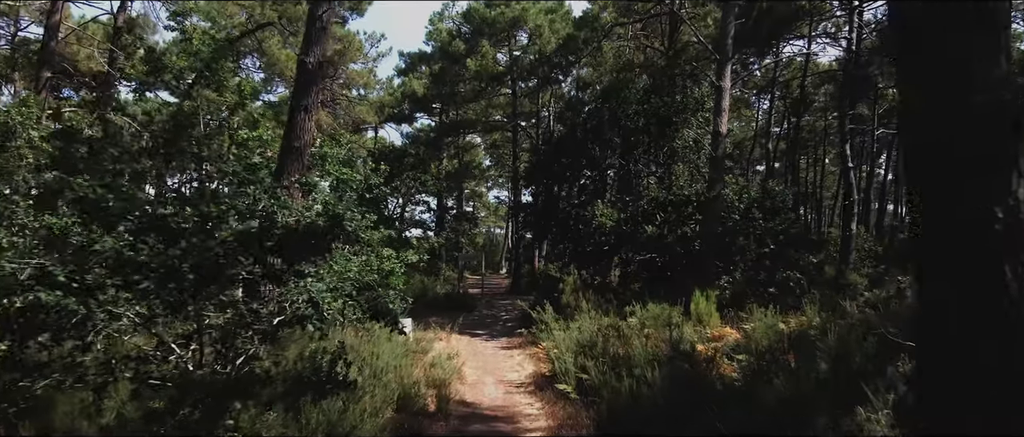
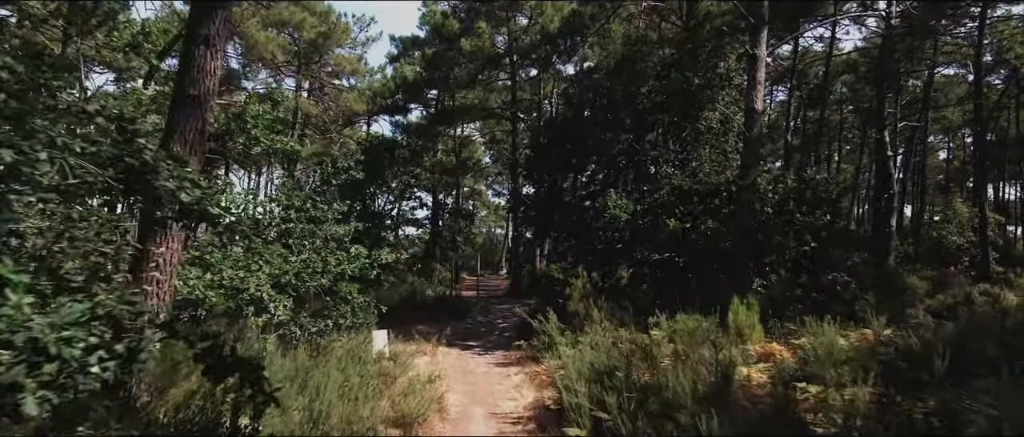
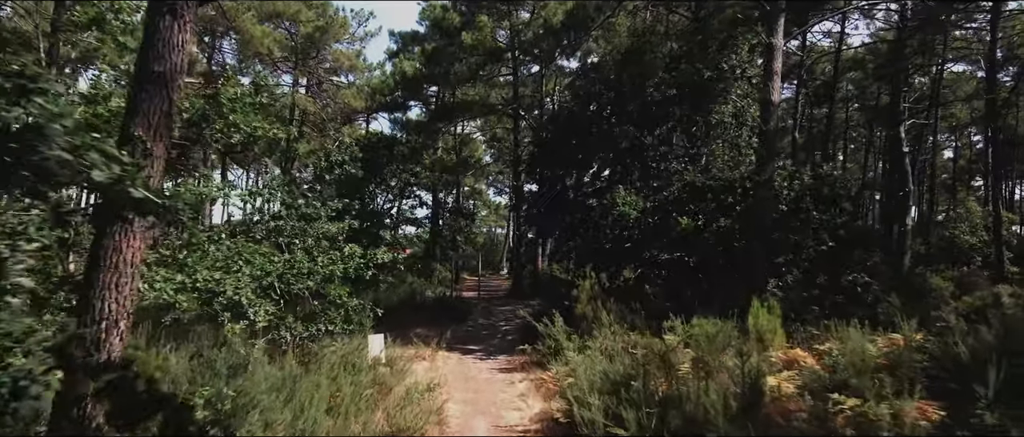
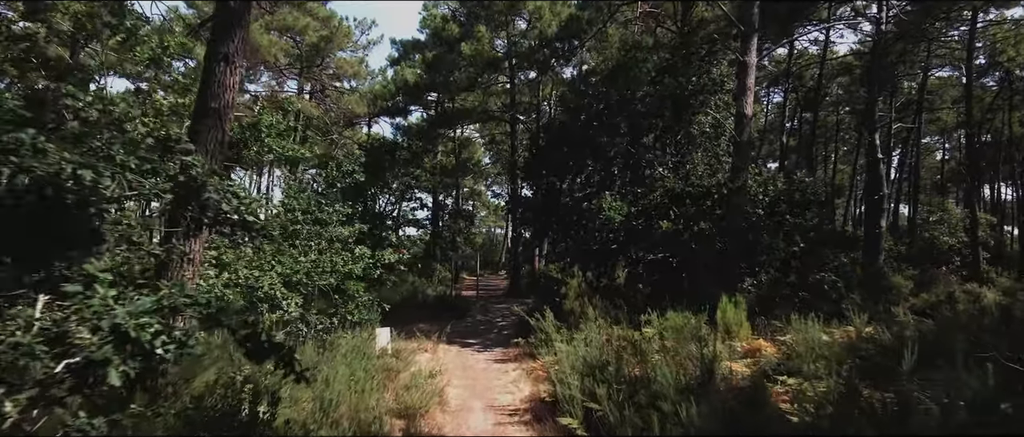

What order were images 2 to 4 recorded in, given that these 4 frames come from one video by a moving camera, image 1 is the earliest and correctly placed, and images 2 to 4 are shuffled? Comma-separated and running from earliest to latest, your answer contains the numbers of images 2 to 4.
4, 2, 3
